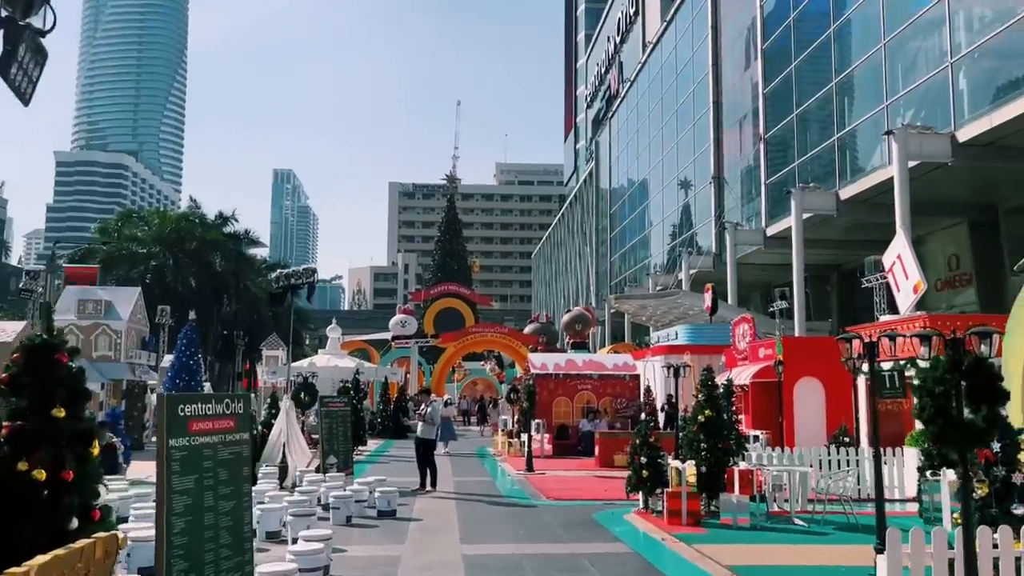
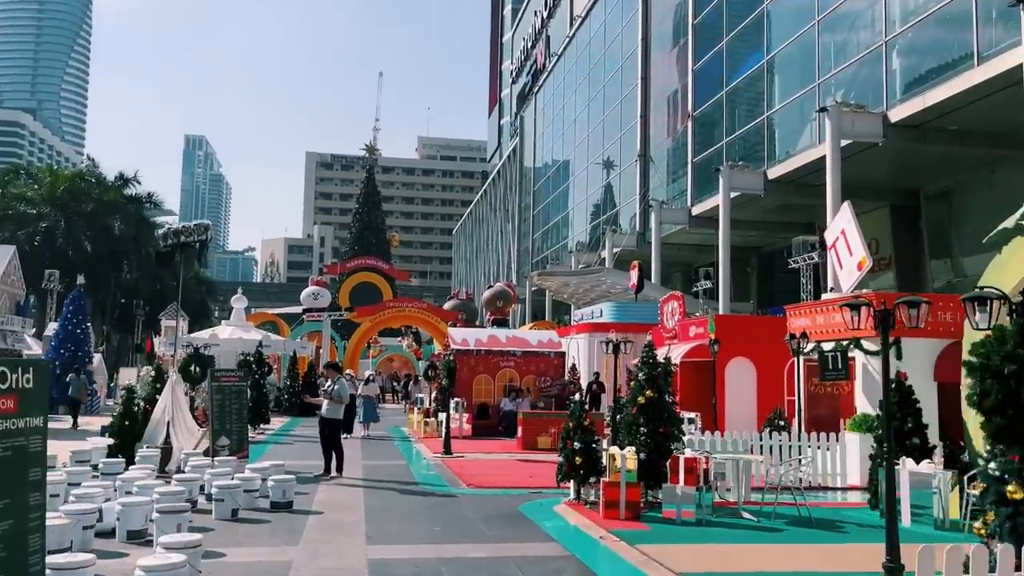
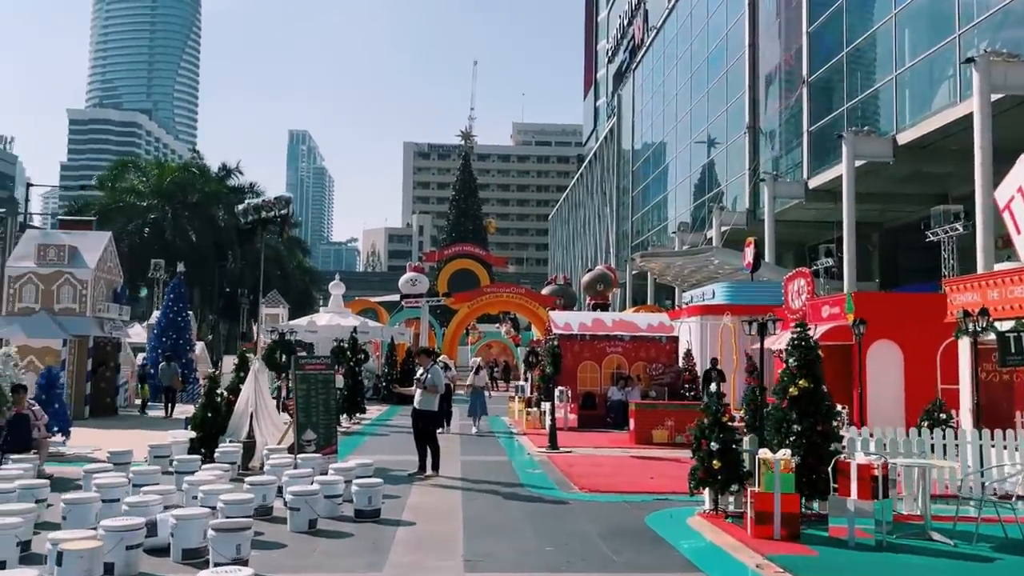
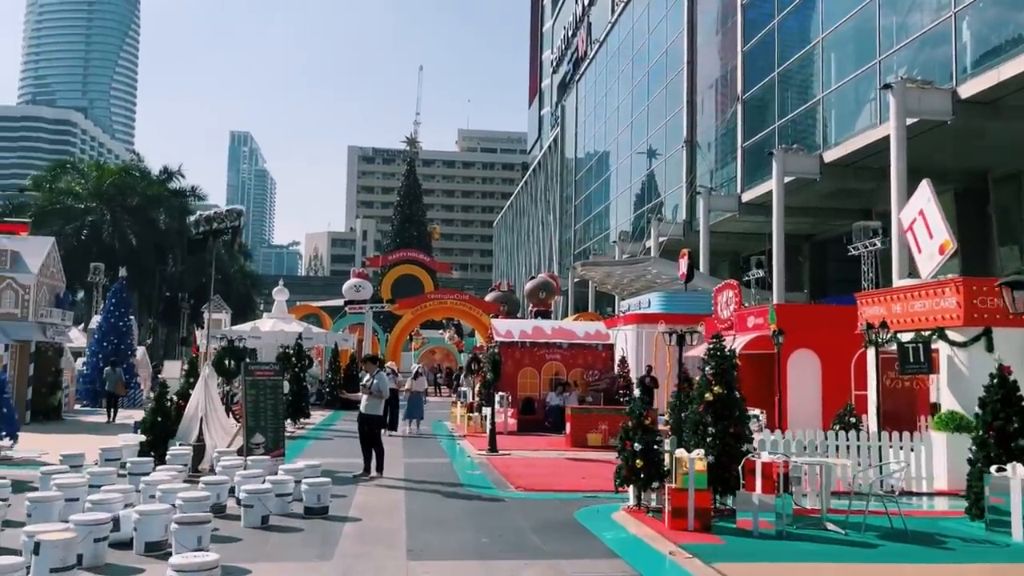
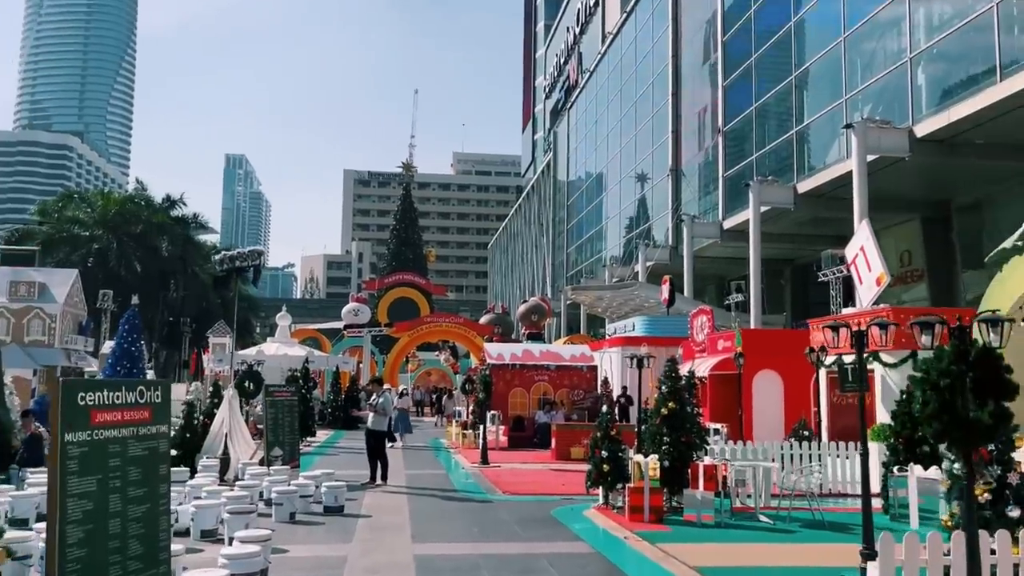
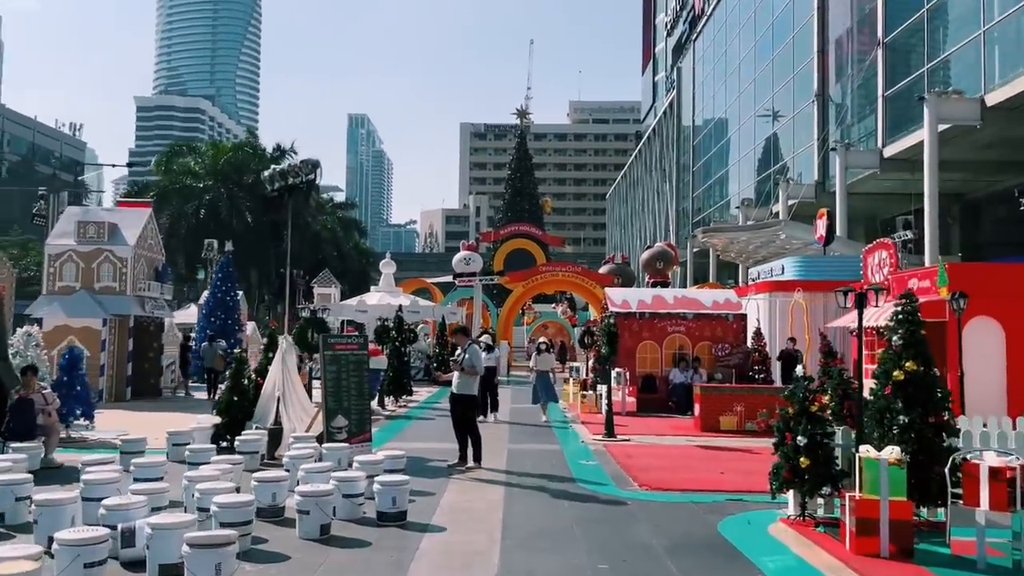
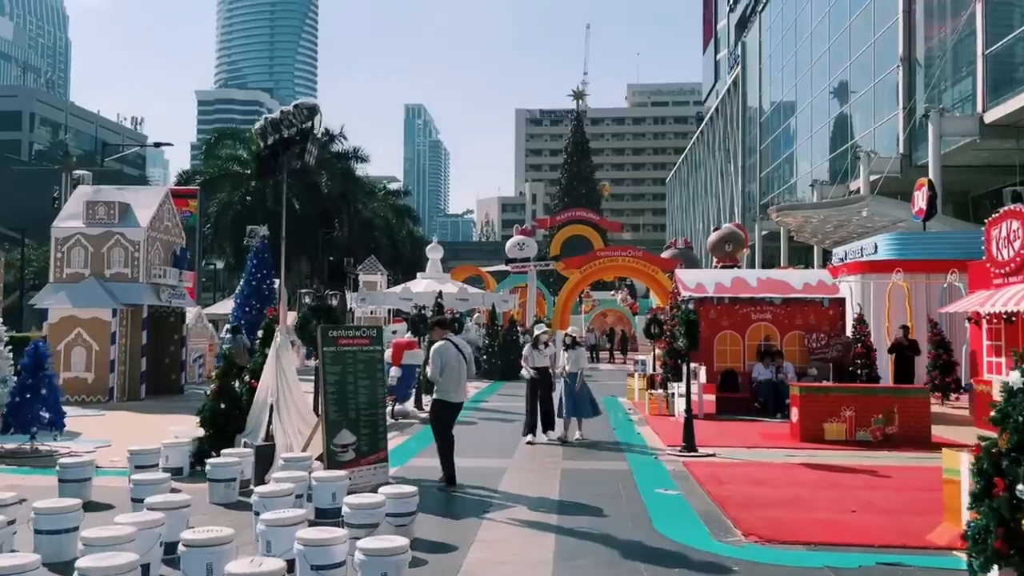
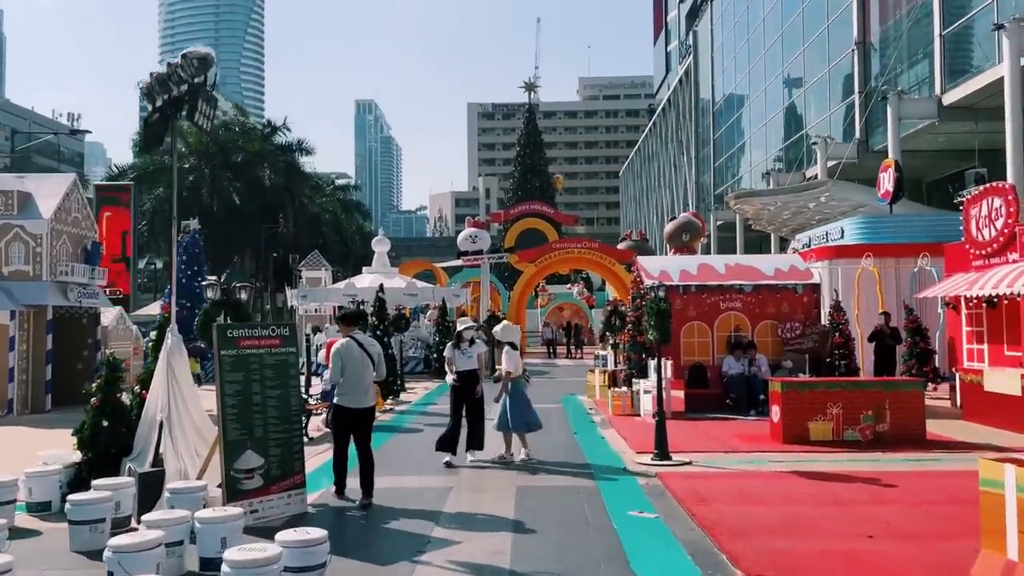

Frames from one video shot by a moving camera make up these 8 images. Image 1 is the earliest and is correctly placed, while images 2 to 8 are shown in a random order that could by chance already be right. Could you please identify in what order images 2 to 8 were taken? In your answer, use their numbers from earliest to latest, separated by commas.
5, 2, 4, 3, 6, 7, 8
